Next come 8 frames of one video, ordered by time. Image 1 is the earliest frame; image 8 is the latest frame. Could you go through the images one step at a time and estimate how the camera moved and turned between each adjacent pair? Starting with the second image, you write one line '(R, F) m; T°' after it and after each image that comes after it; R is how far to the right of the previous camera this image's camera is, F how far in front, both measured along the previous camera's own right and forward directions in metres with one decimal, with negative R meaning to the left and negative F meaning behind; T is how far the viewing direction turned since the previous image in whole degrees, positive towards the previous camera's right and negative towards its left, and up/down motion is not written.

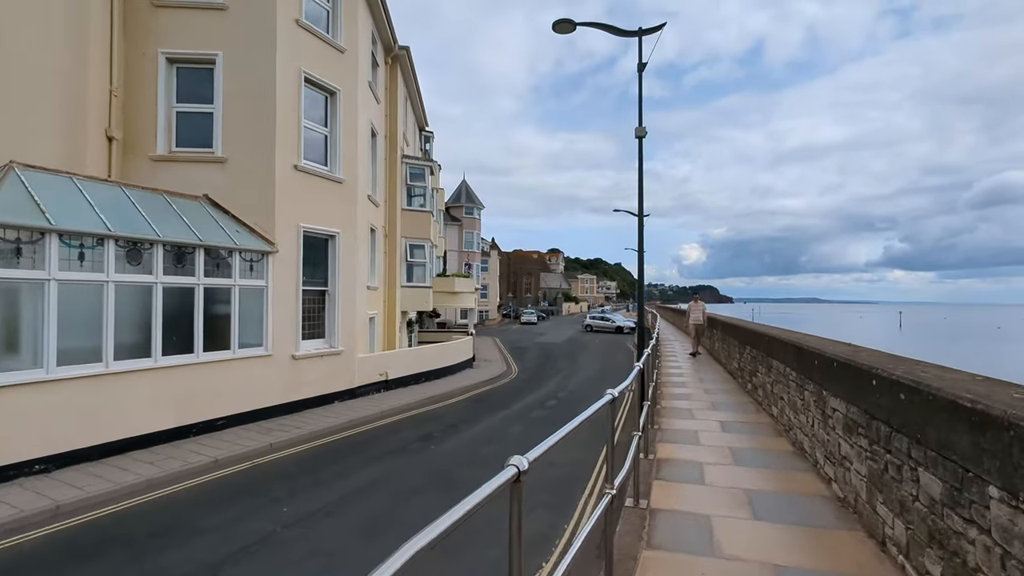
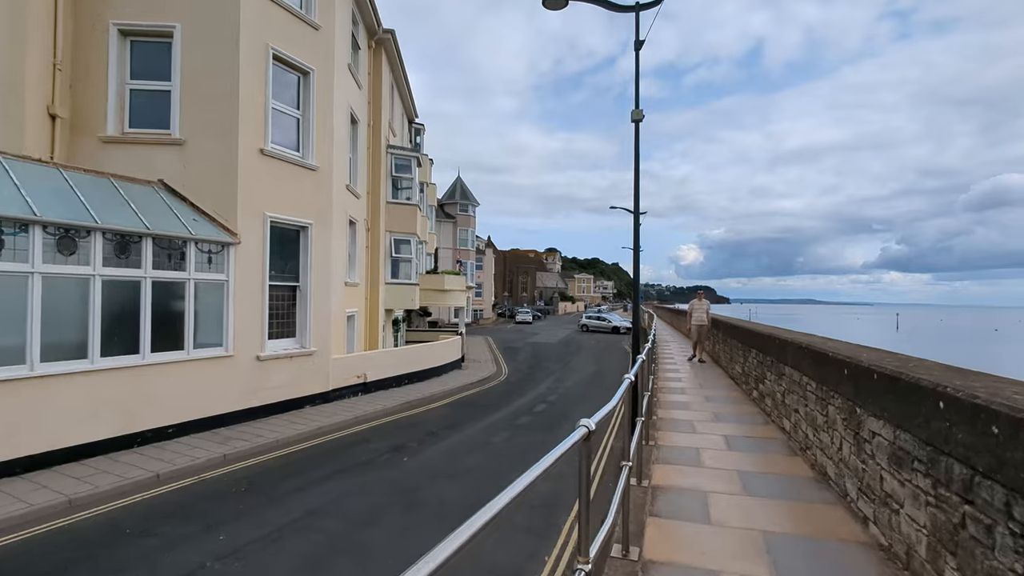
(+0.3, +0.9) m; 0°
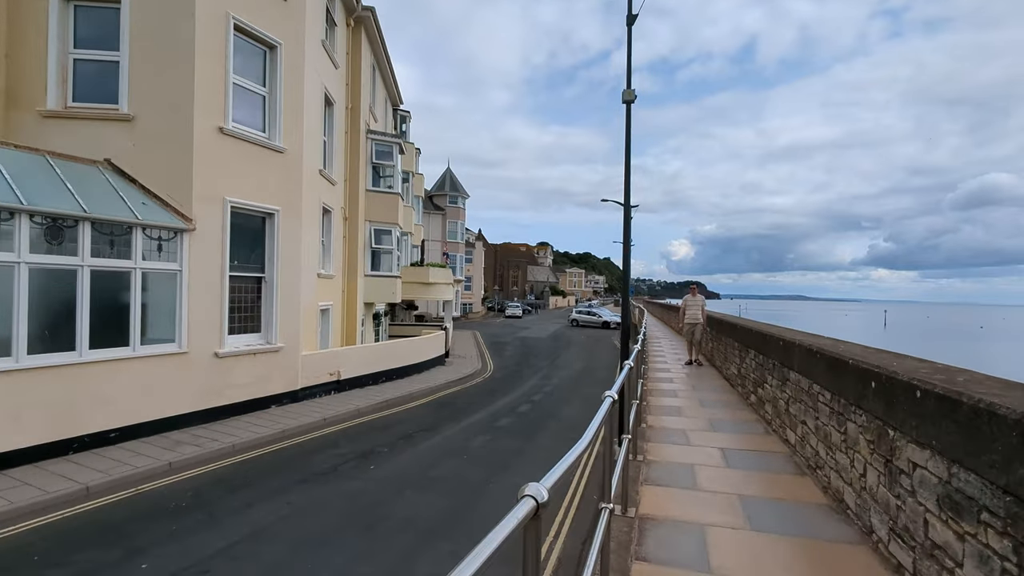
(+0.2, +0.7) m; +1°
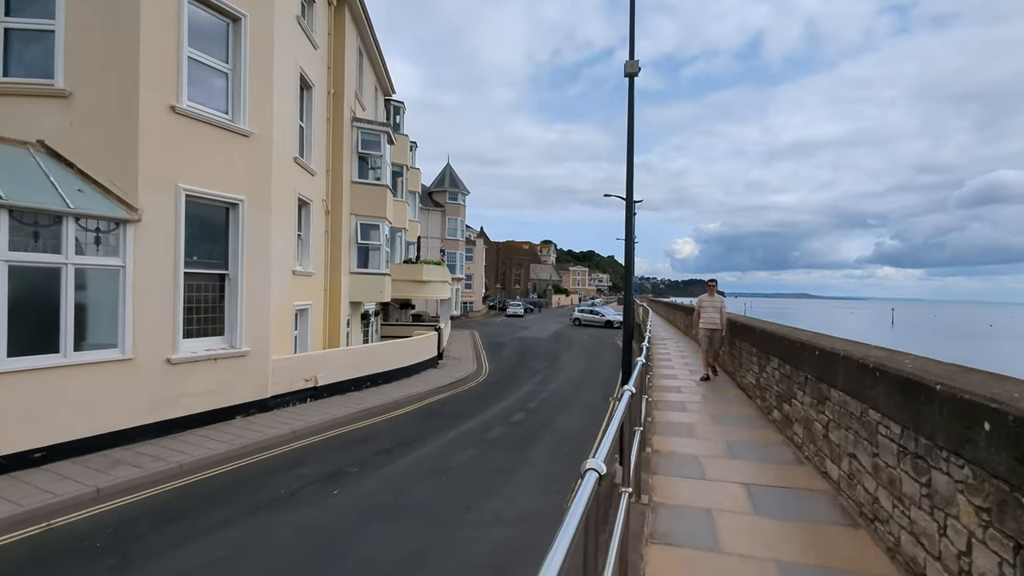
(+0.3, +1.1) m; 0°
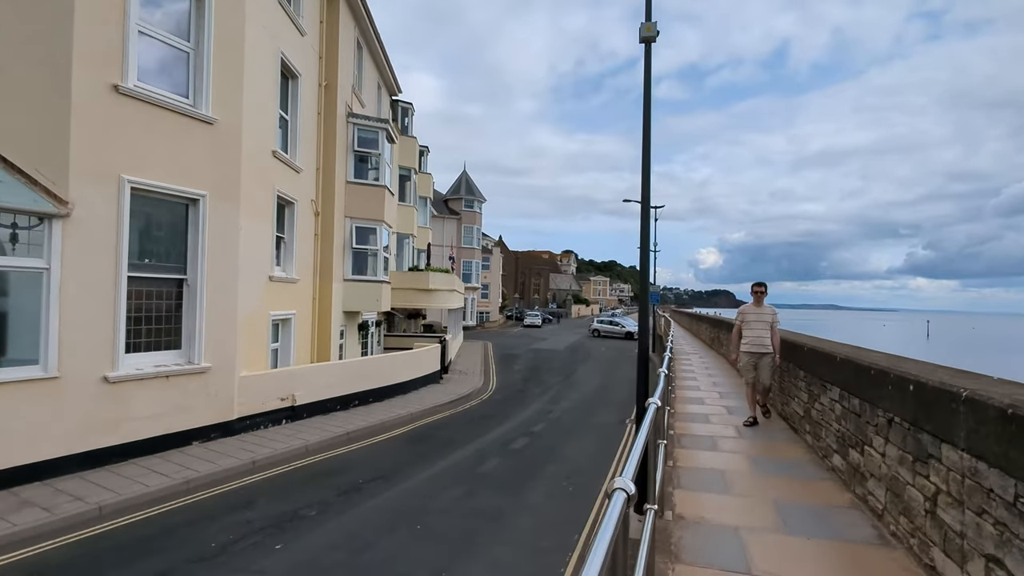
(+0.4, +1.4) m; -2°
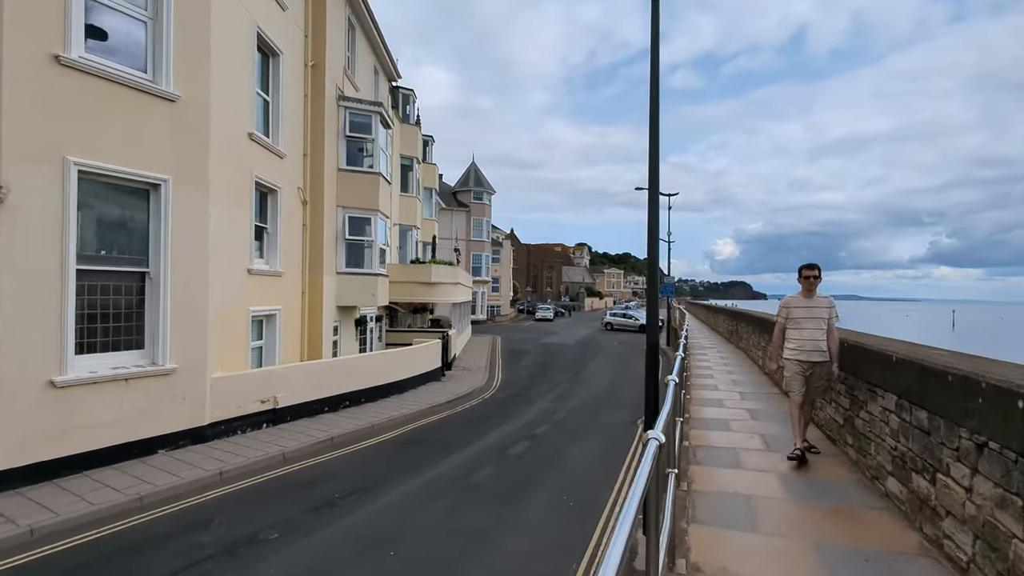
(+0.3, +0.9) m; -2°
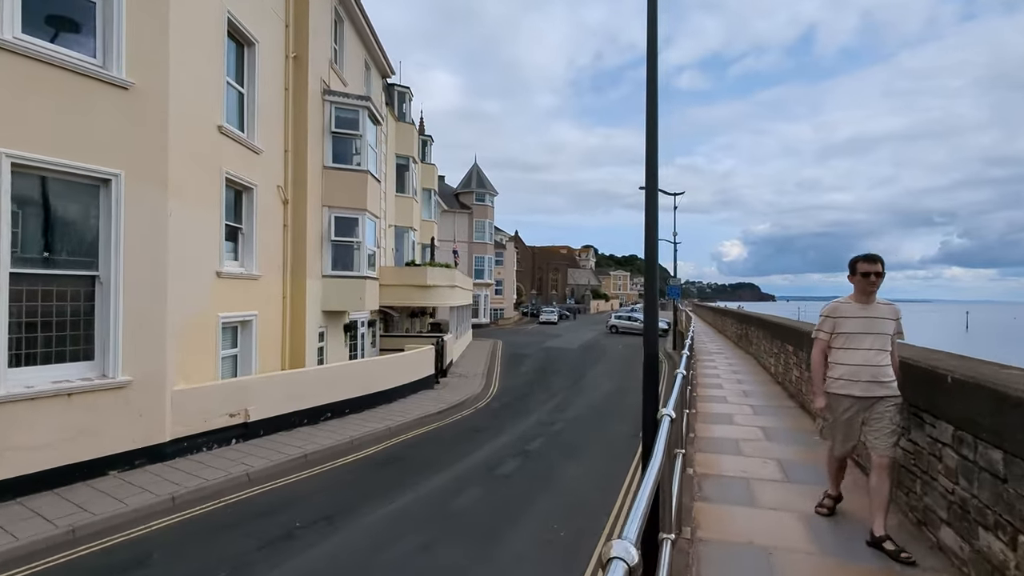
(+0.3, +0.8) m; -1°
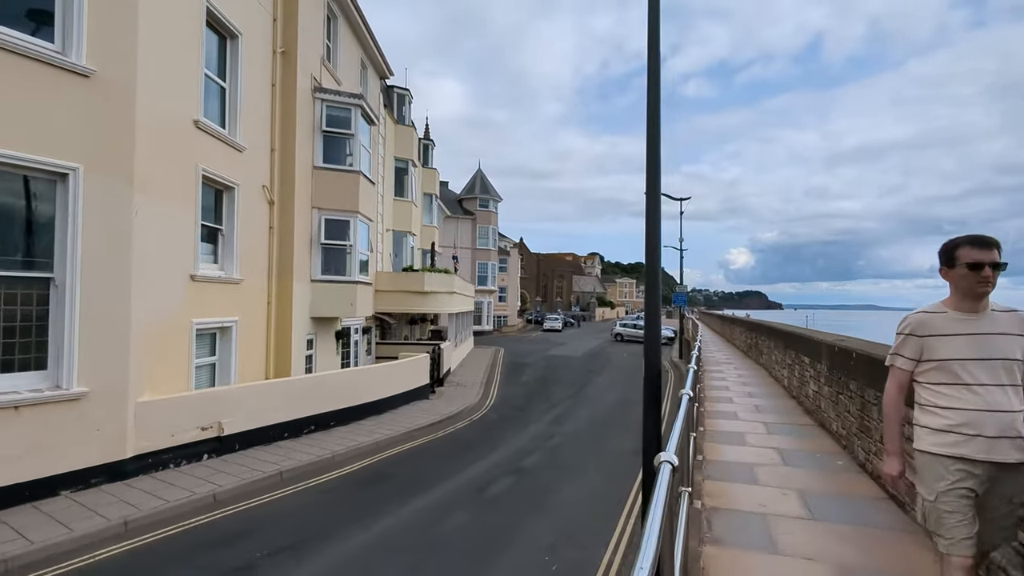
(+0.2, +0.6) m; -1°
